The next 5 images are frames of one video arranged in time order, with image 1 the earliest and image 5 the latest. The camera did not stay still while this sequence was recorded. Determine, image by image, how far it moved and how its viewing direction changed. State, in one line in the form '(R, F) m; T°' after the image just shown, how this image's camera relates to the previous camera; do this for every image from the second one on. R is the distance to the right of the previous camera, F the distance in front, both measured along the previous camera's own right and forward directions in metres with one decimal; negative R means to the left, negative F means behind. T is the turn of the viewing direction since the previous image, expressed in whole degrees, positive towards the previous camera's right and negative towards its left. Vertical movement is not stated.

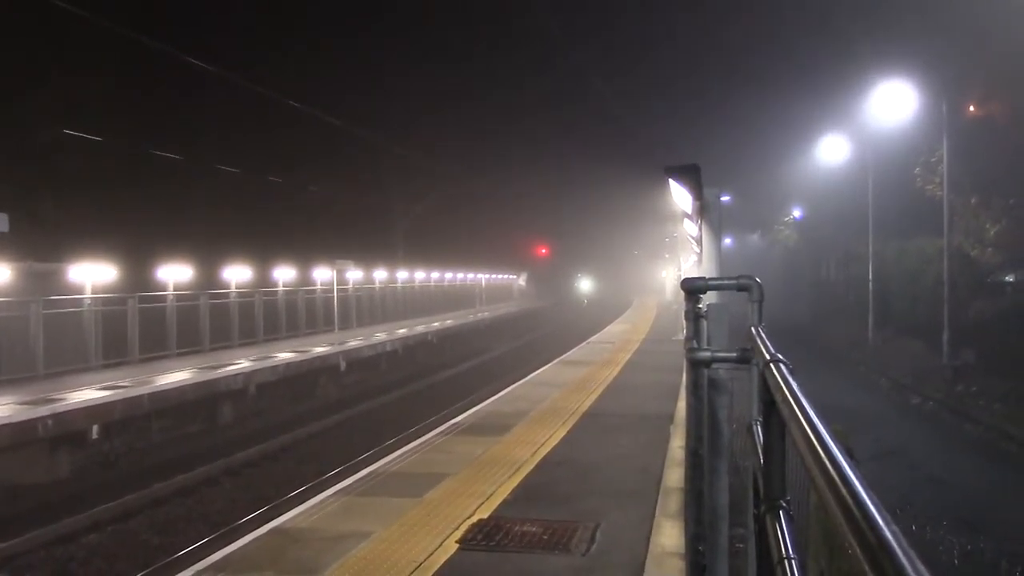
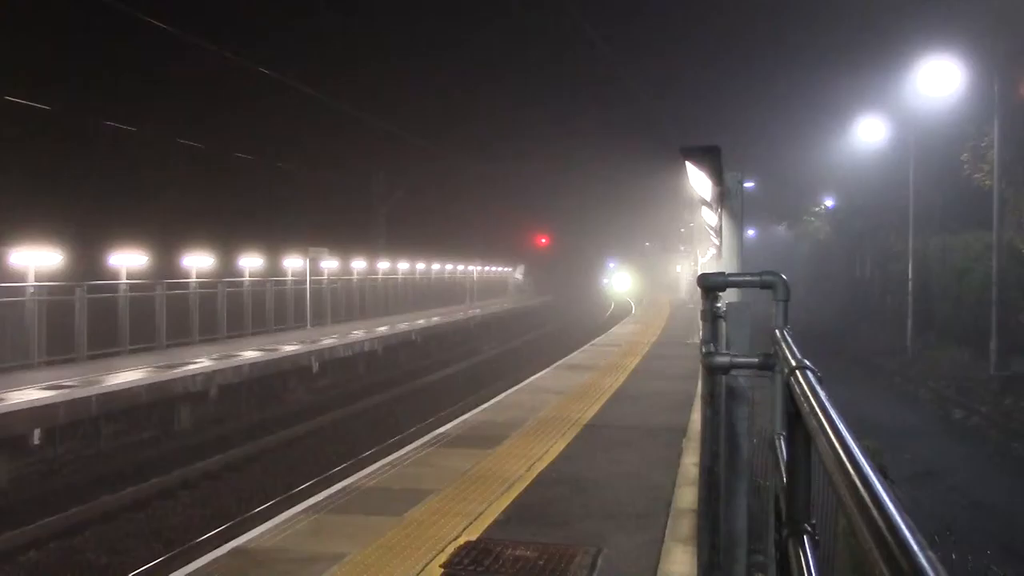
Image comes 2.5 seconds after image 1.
(+0.2, +1.3) m; -1°
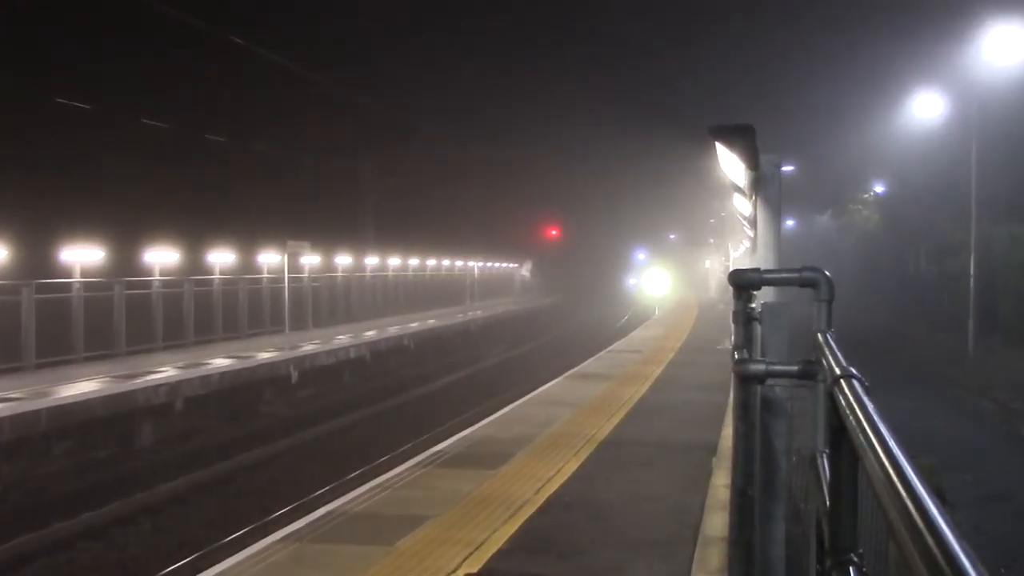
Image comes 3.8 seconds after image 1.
(+0.1, +1.3) m; -1°
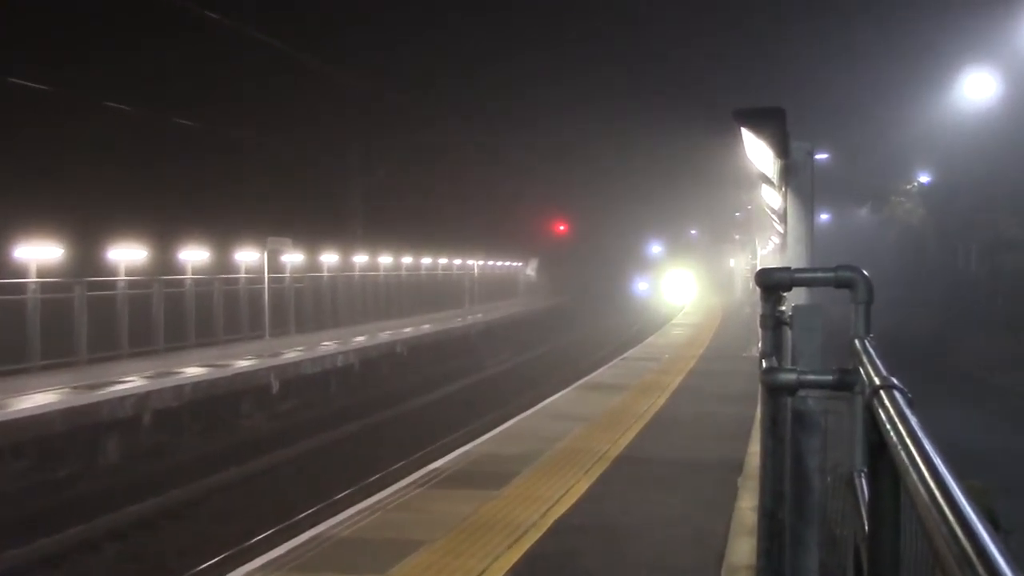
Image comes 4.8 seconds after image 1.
(0.0, +0.9) m; 0°
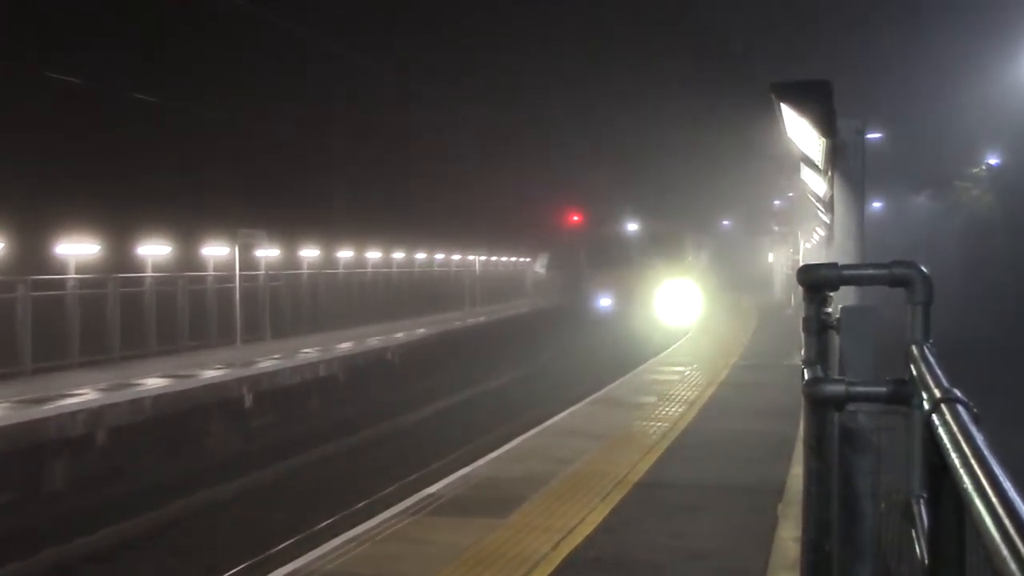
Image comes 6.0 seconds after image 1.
(0.0, +1.1) m; -1°
